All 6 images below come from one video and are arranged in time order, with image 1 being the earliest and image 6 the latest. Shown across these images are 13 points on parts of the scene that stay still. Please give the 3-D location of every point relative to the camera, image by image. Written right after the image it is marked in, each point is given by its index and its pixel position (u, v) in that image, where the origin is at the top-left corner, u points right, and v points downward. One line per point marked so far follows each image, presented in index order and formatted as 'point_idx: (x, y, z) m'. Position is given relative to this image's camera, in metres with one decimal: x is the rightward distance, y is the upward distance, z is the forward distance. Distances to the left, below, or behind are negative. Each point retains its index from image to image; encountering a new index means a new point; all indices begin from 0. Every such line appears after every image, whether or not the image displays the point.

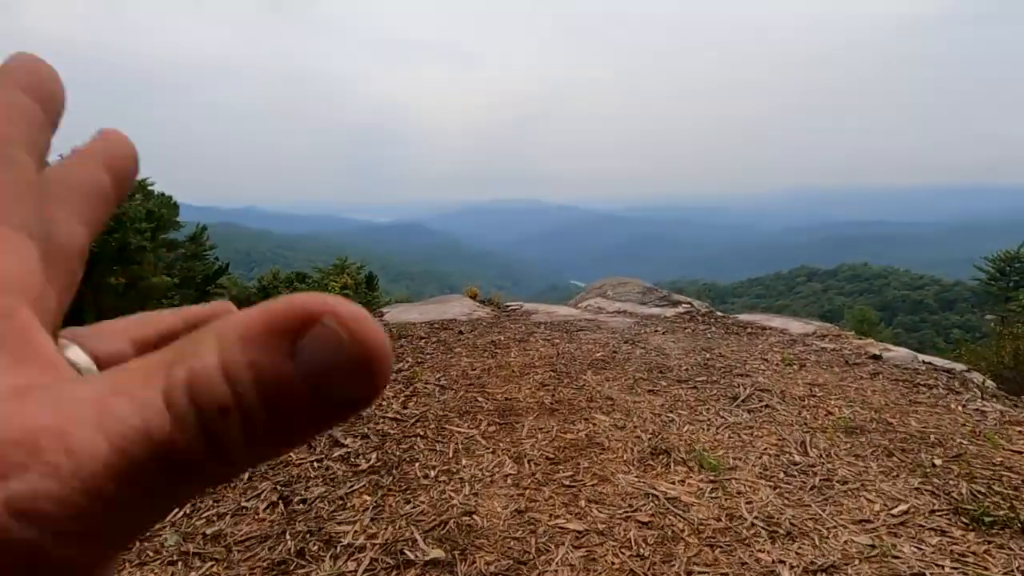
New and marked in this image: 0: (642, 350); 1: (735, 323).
0: (+1.1, -0.5, +5.6) m
1: (+2.3, -0.4, +7.0) m
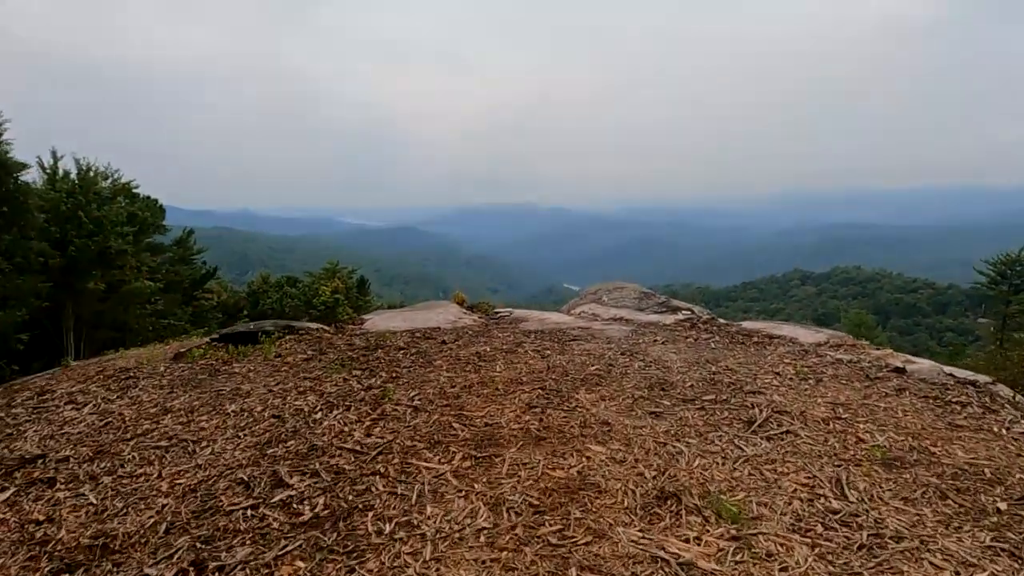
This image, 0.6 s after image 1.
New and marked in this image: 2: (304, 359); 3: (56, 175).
0: (+1.0, -0.6, +5.1) m
1: (+2.2, -0.4, +6.5) m
2: (-1.8, -0.6, +5.7) m
3: (-13.5, +3.4, +19.8) m
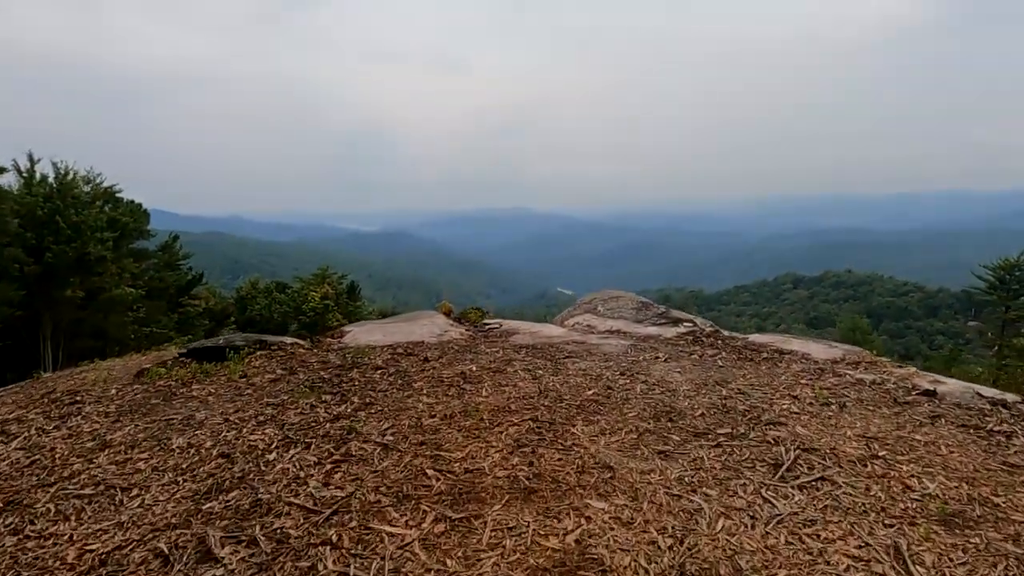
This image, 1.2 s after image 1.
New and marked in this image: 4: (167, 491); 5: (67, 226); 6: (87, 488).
0: (+0.9, -0.7, +4.6) m
1: (+2.1, -0.5, +6.0) m
2: (-1.9, -0.7, +5.2) m
3: (-13.8, +3.1, +19.1) m
4: (-1.5, -0.9, +3.0) m
5: (-11.2, +1.6, +16.7) m
6: (-2.0, -0.9, +3.1) m
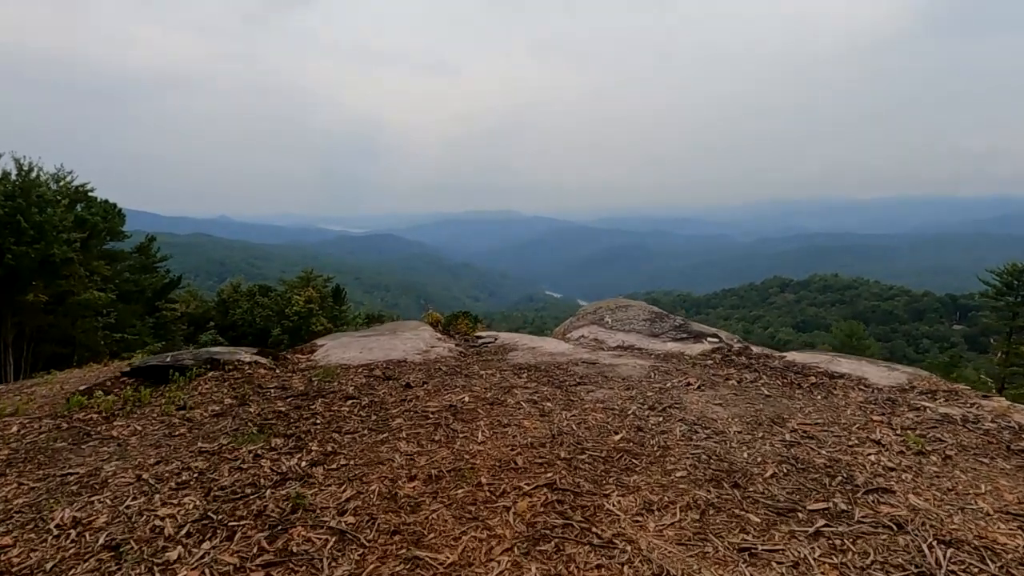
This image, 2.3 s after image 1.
0: (+0.9, -0.7, +3.6) m
1: (+2.1, -0.6, +5.1) m
2: (-1.9, -0.8, +4.2) m
3: (-14.0, +3.0, +17.9) m
4: (-1.5, -1.0, +1.9) m
5: (-11.4, +1.5, +15.6) m
6: (-2.0, -1.0, +2.1) m
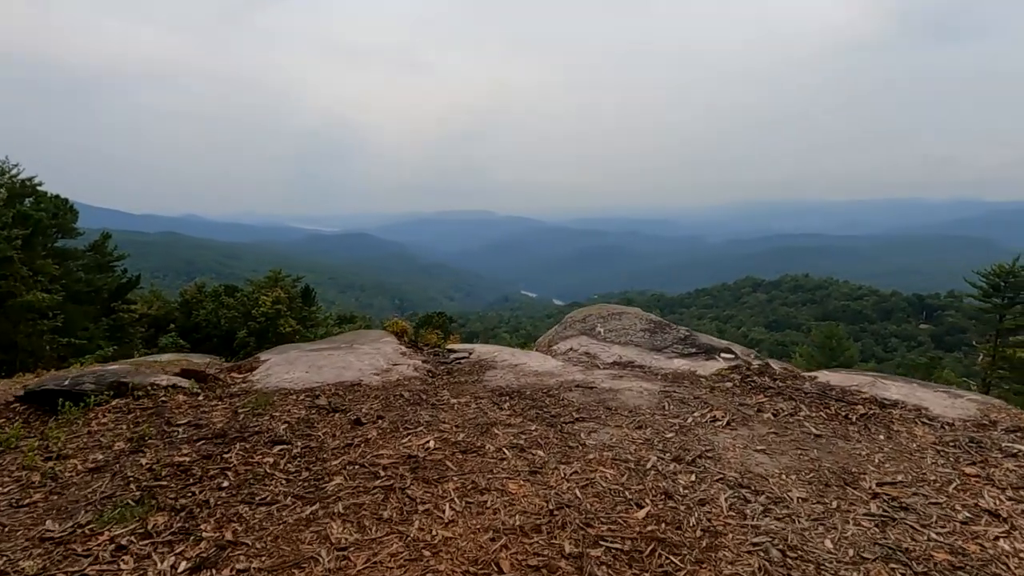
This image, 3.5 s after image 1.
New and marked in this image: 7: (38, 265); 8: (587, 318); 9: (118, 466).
0: (+0.8, -0.8, +2.6) m
1: (+2.0, -0.7, +4.1) m
2: (-2.0, -0.8, +3.1) m
3: (-14.6, +3.0, +16.4) m
4: (-1.5, -1.0, +0.9) m
5: (-11.9, +1.4, +14.1) m
6: (-2.0, -1.1, +1.0) m
7: (-14.0, +0.7, +19.5) m
8: (+0.8, -0.3, +6.7) m
9: (-1.9, -0.8, +3.2) m
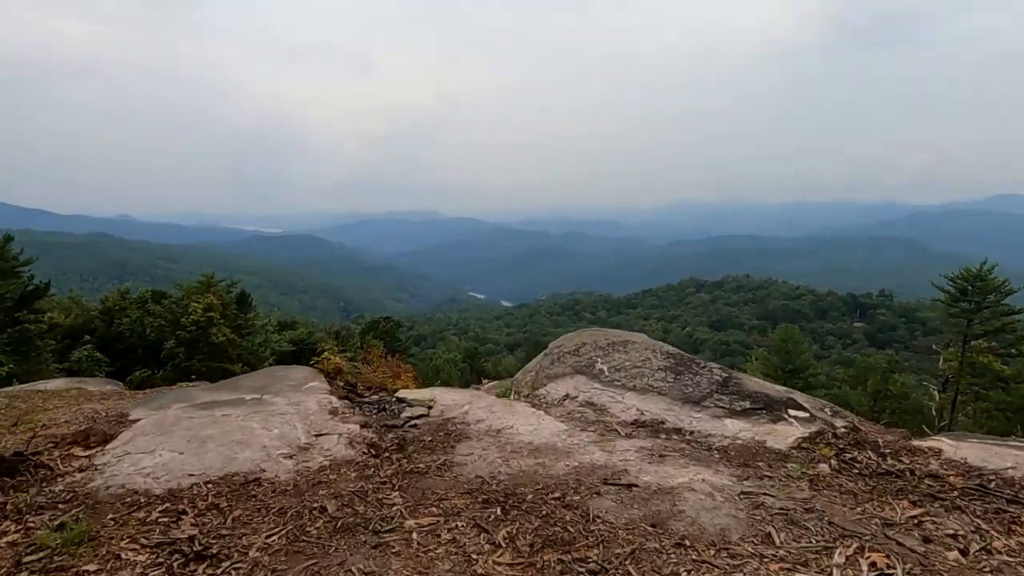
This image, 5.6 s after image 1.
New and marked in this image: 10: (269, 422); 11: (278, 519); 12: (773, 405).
0: (+0.9, -1.0, +1.0) m
1: (+2.0, -0.8, +2.6) m
2: (-1.9, -1.0, +1.3) m
3: (-15.6, +2.7, +13.6) m
4: (-1.3, -1.2, -0.9) m
5: (-12.6, +1.2, +11.5) m
6: (-1.7, -1.2, -0.8) m
7: (-15.1, +0.4, +16.7) m
8: (+0.6, -0.5, +5.1) m
9: (-1.8, -1.0, +1.4) m
10: (-1.4, -0.8, +3.8) m
11: (-0.9, -0.9, +2.6) m
12: (+1.5, -0.7, +3.8) m
